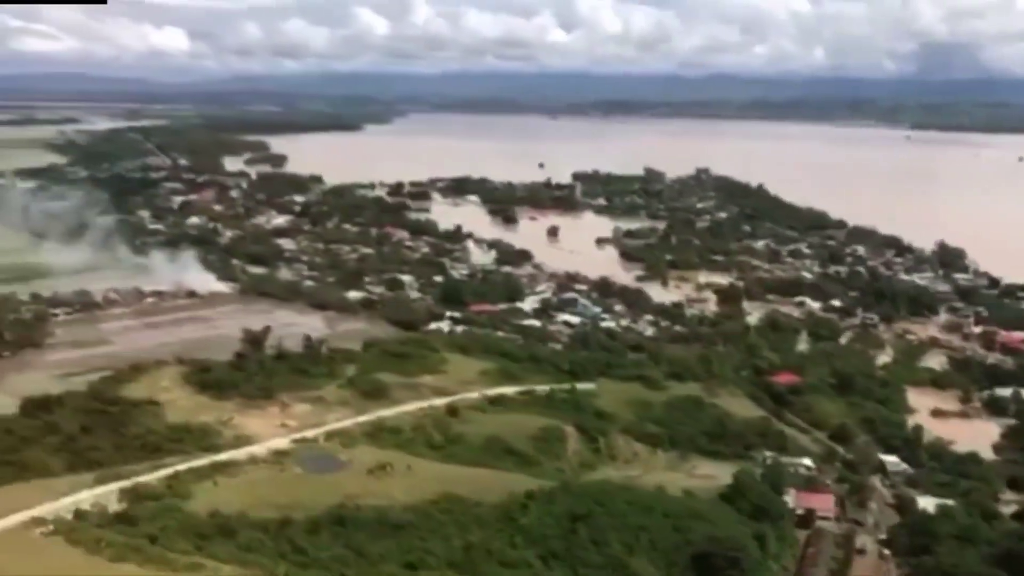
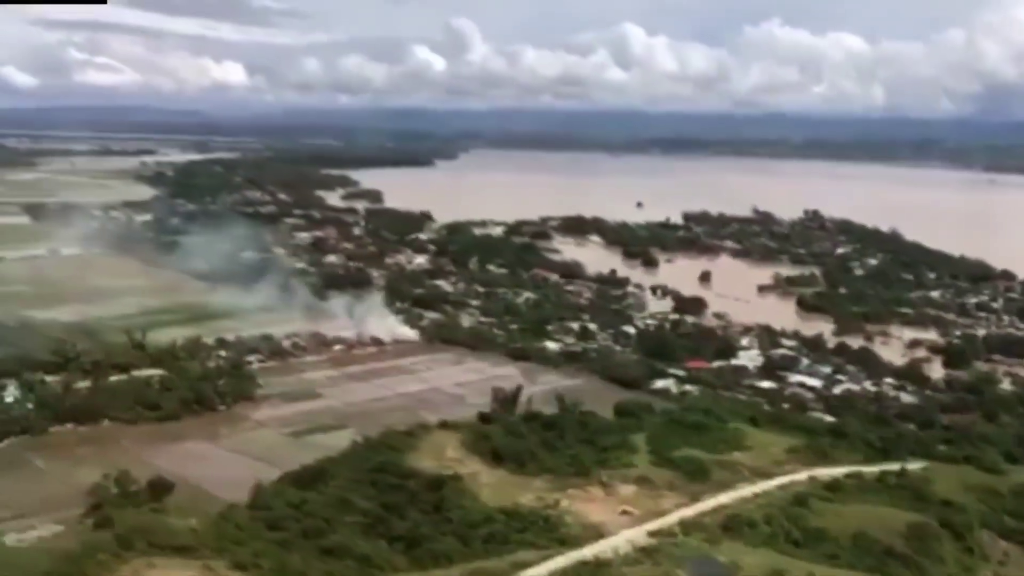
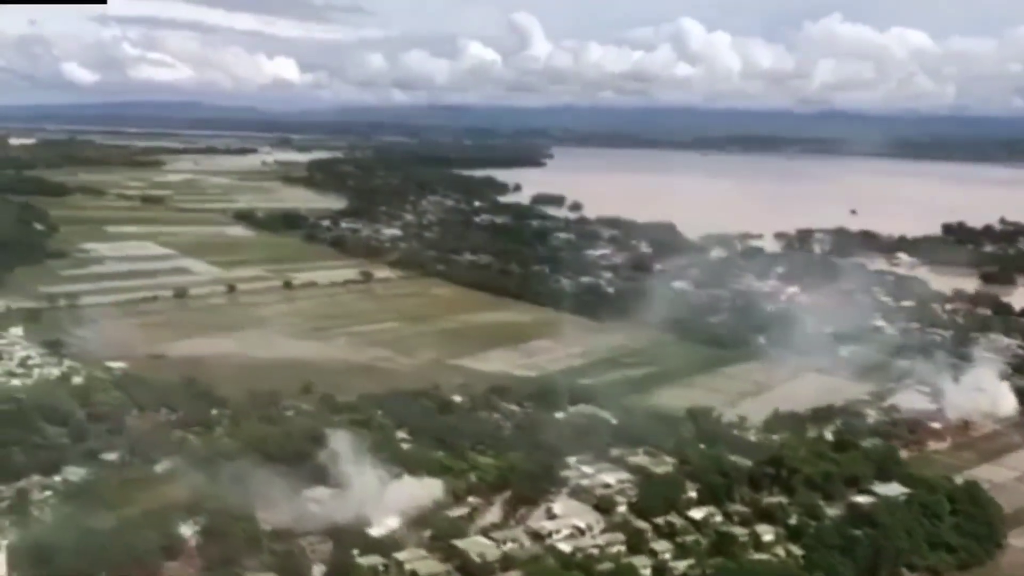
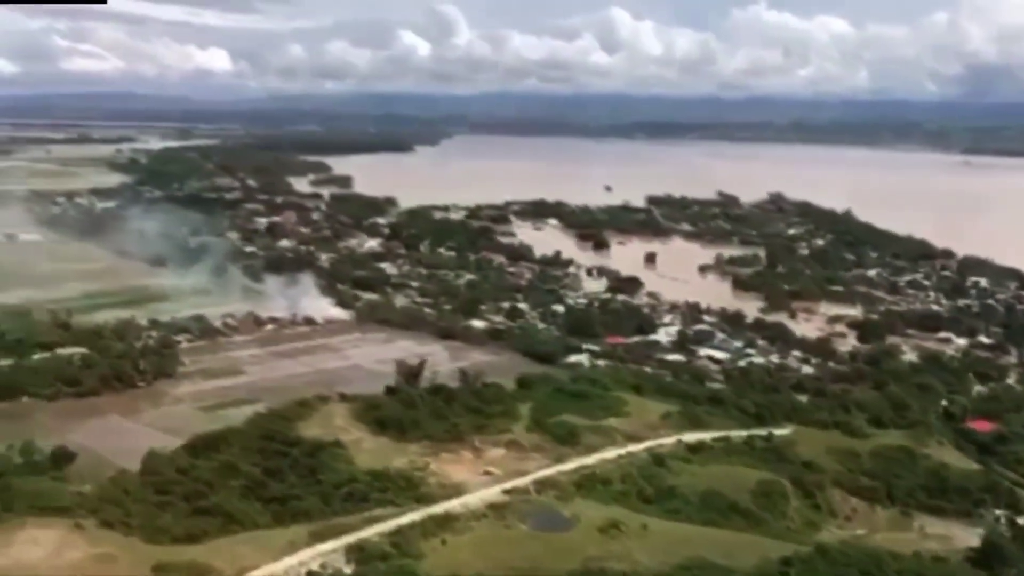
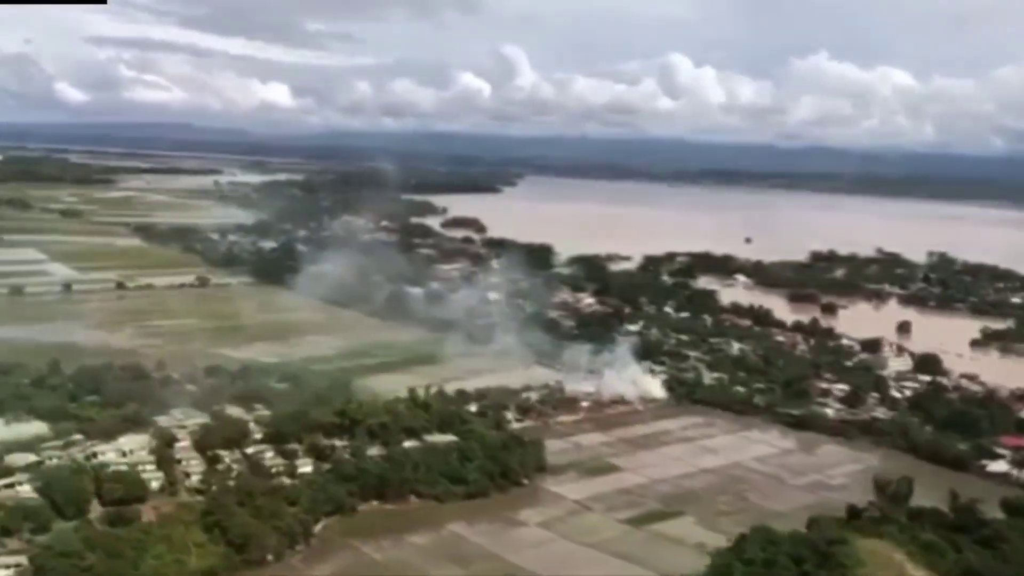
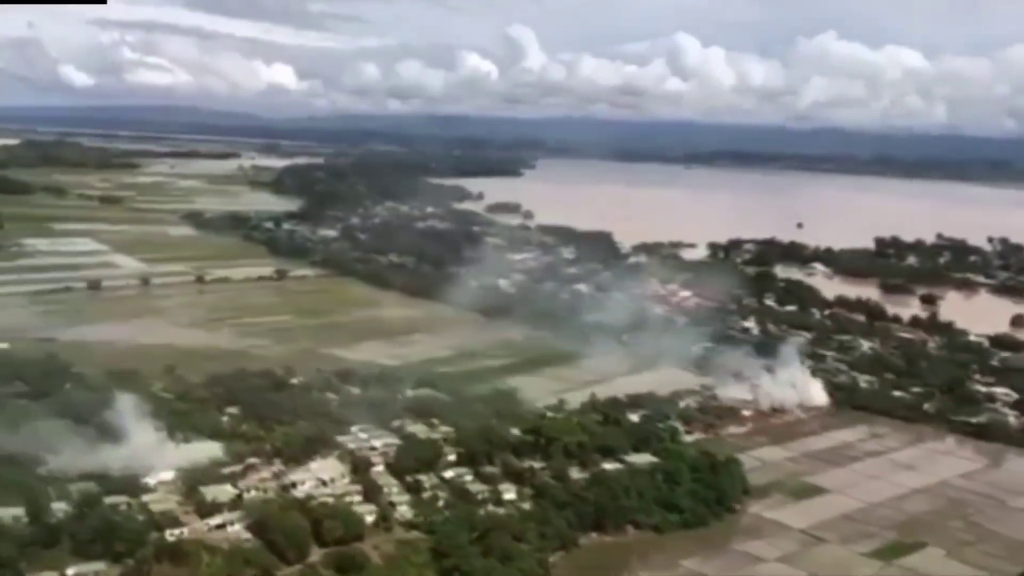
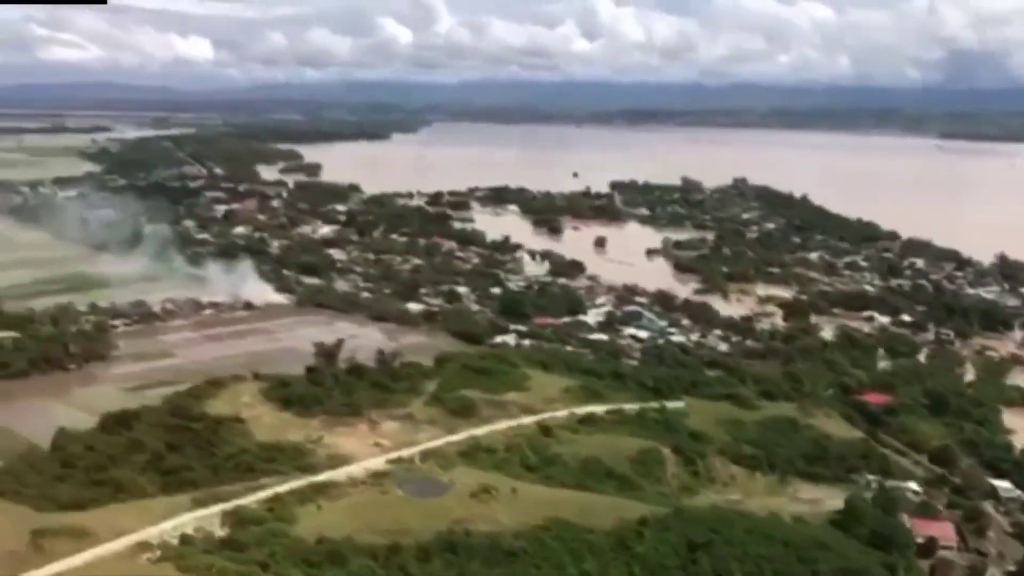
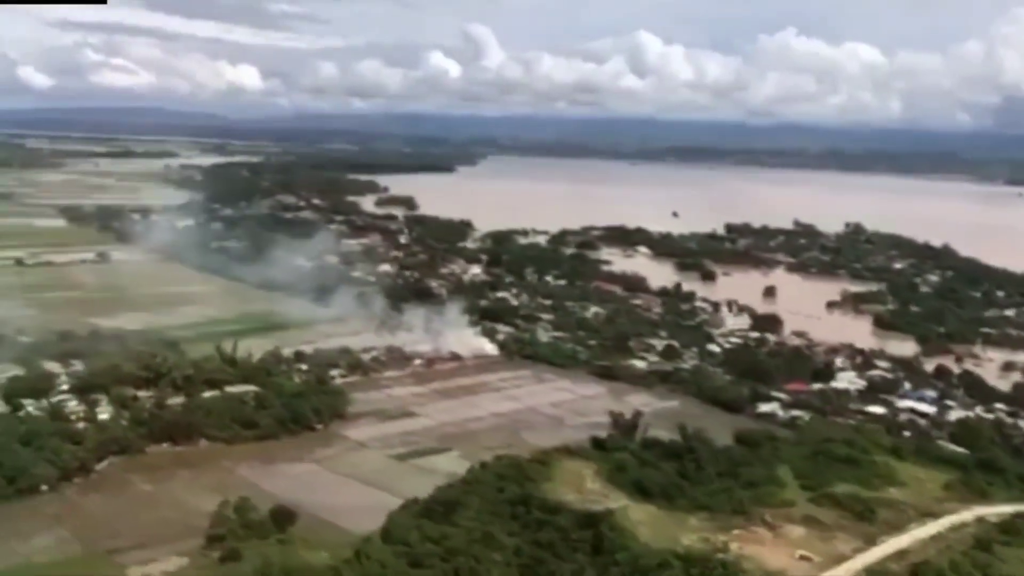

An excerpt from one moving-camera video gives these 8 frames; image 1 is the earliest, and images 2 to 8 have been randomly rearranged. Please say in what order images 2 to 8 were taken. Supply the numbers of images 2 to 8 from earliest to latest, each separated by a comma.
7, 4, 2, 8, 5, 6, 3
